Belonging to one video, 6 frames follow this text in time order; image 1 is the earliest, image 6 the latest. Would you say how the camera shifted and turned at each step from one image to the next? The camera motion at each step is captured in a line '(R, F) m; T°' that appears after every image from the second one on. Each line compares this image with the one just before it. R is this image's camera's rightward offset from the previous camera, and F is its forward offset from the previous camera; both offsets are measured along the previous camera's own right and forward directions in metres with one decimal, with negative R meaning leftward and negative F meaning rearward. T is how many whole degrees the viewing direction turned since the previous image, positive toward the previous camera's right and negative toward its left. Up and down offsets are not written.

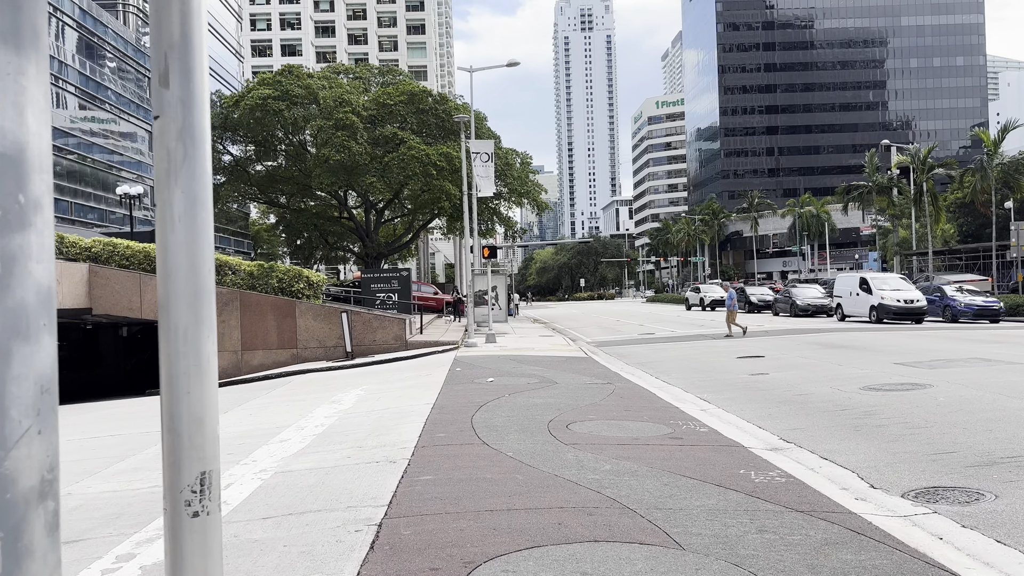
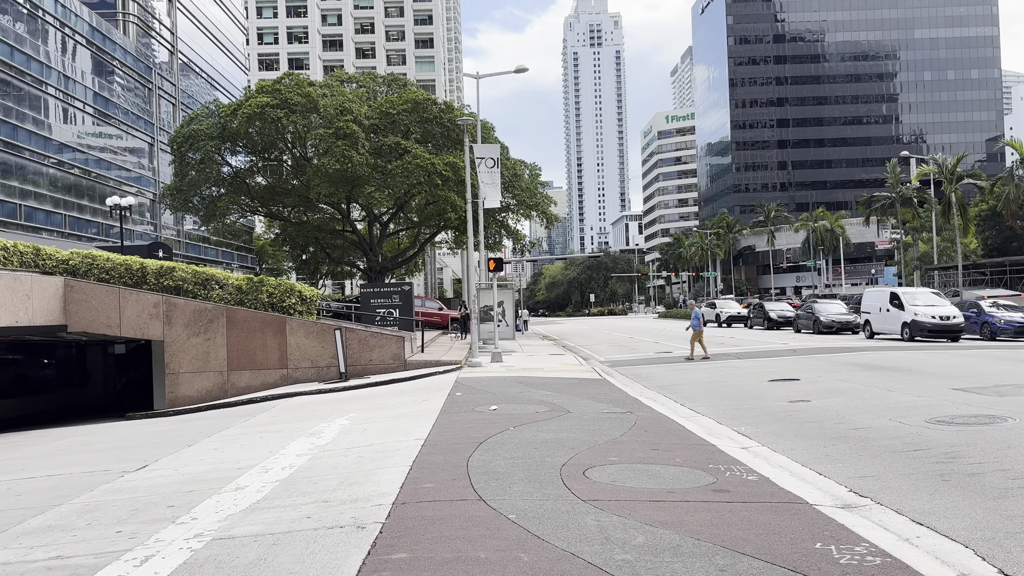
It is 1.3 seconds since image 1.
(0.0, +1.5) m; -1°
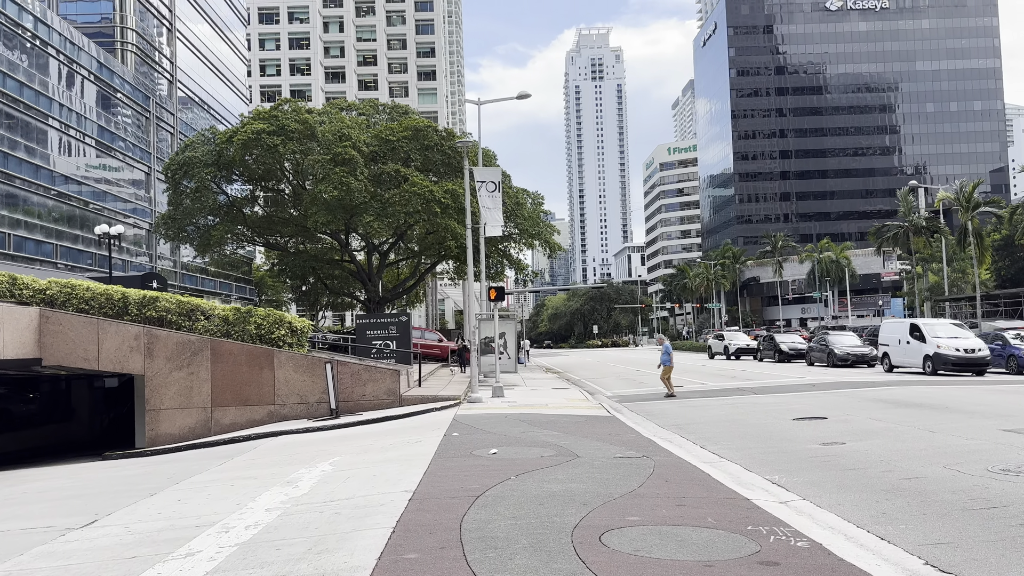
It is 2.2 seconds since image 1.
(0.0, +1.1) m; 0°
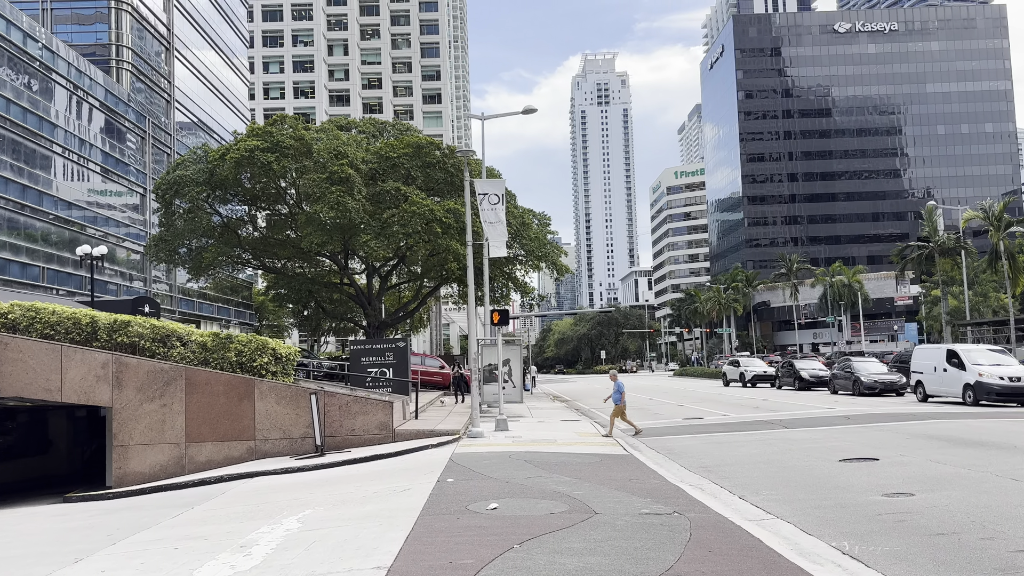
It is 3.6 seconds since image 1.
(0.0, +1.6) m; 0°
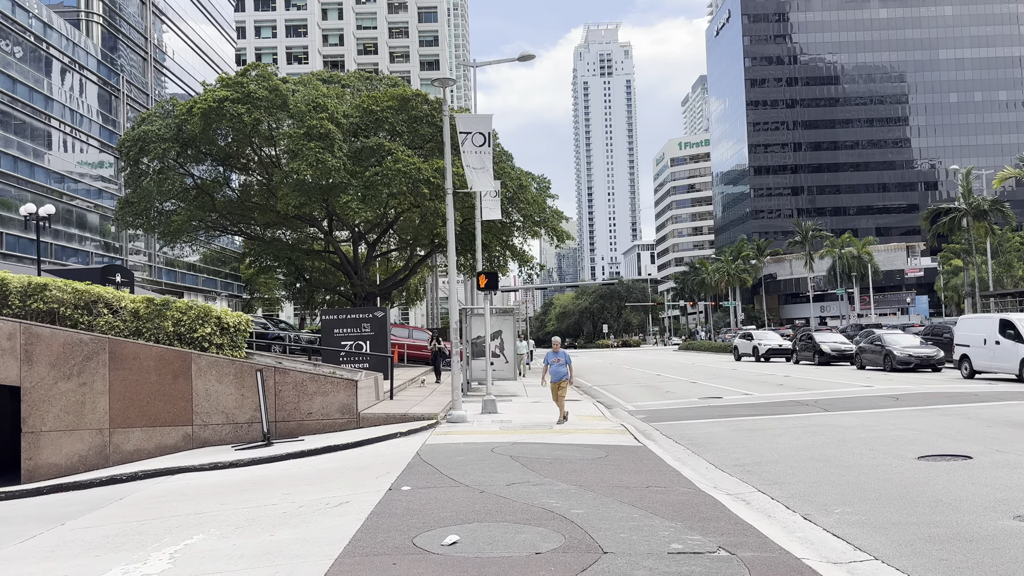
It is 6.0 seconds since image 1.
(+0.2, +2.7) m; 0°
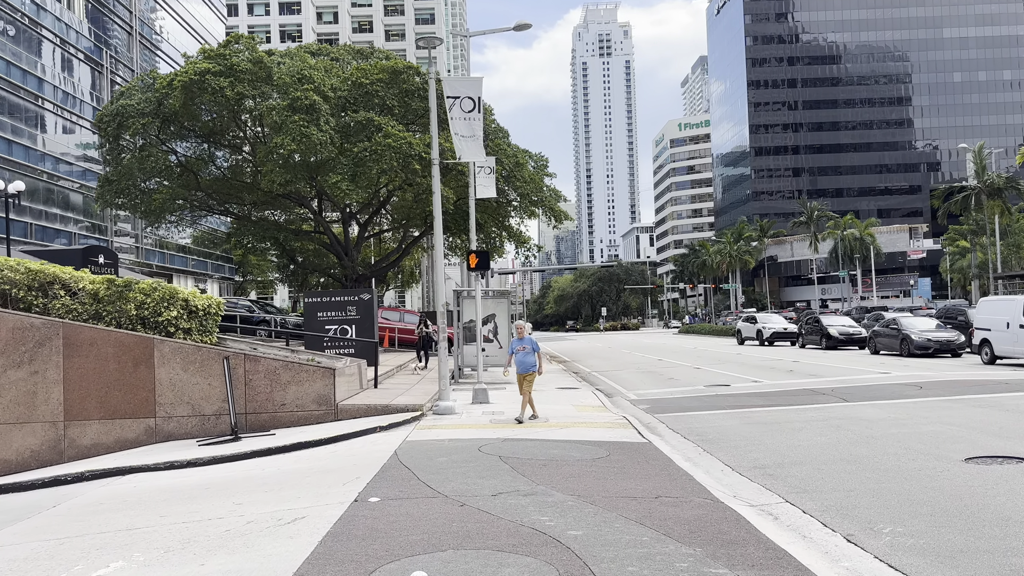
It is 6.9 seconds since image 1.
(+0.1, +1.2) m; 0°
